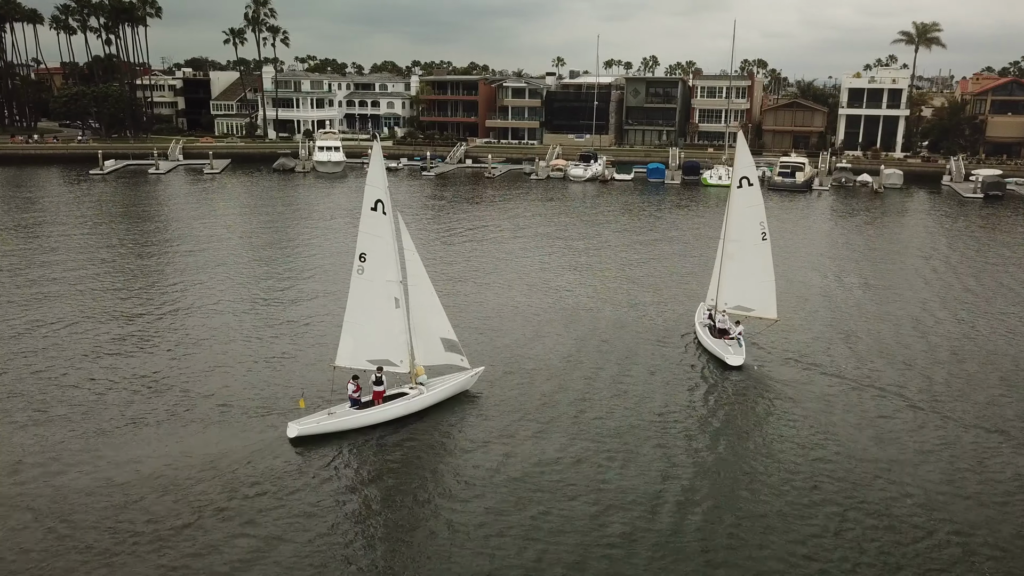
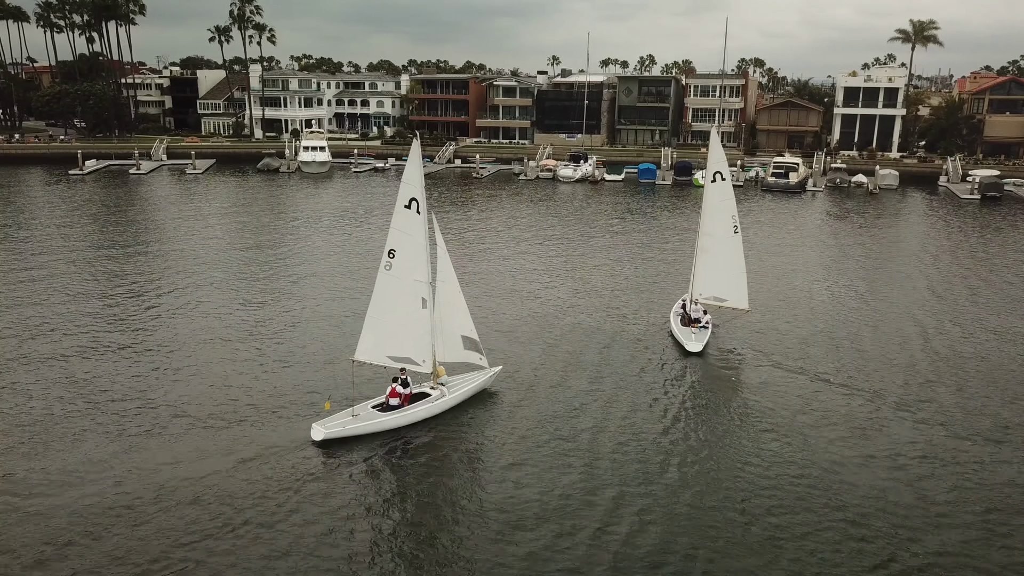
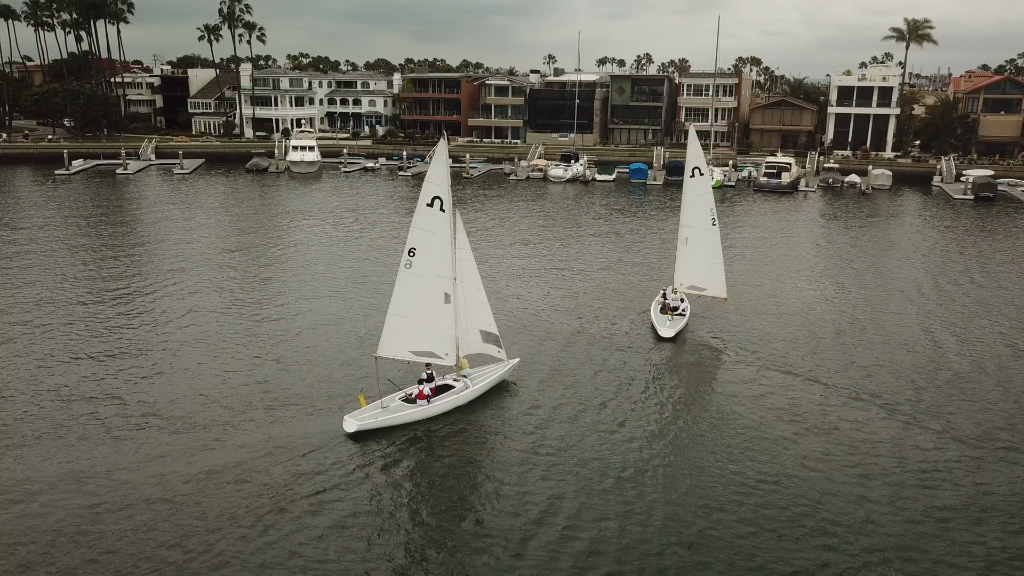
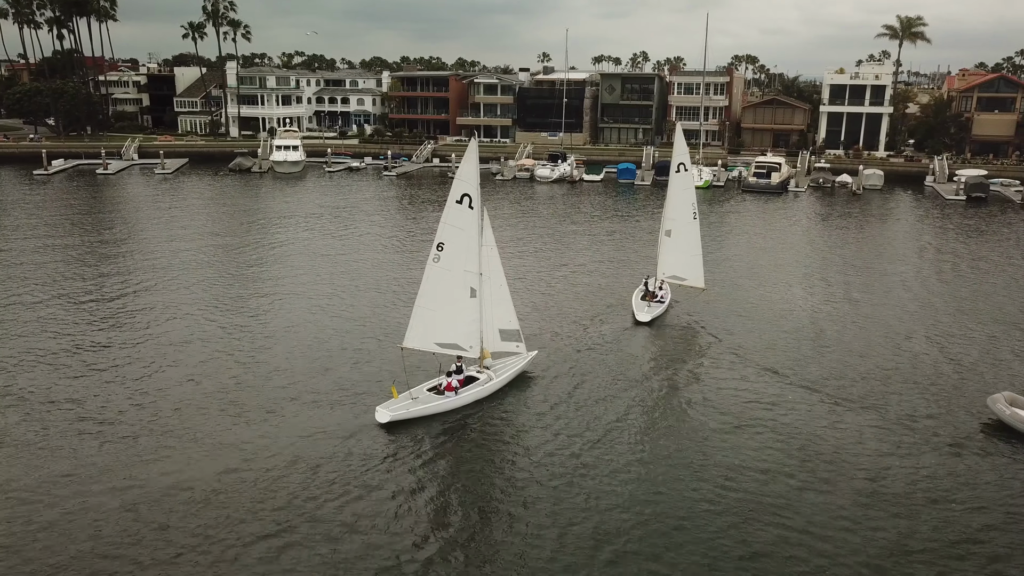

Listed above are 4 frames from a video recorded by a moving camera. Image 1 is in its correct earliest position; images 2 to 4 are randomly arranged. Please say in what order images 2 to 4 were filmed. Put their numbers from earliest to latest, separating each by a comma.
2, 3, 4
